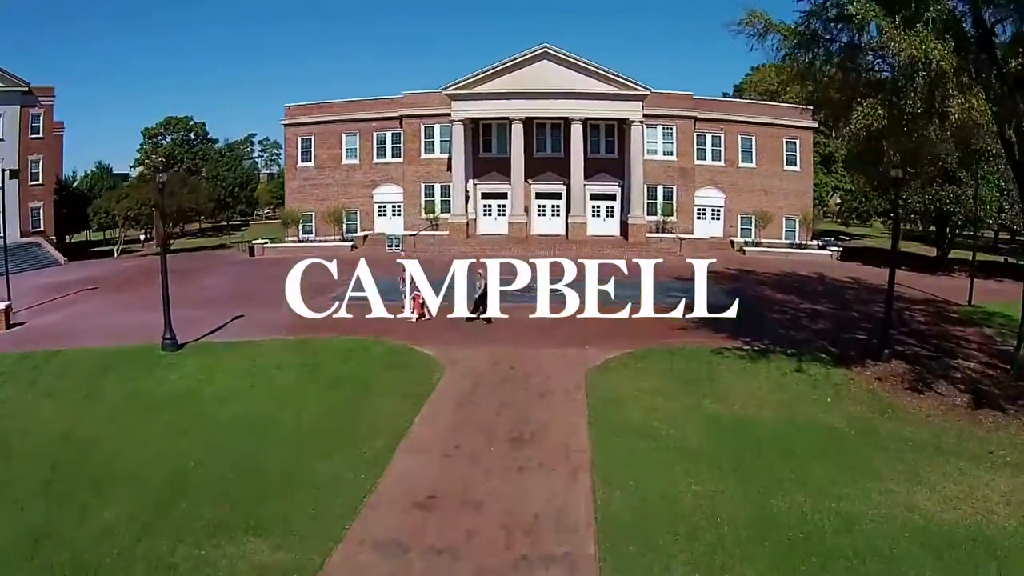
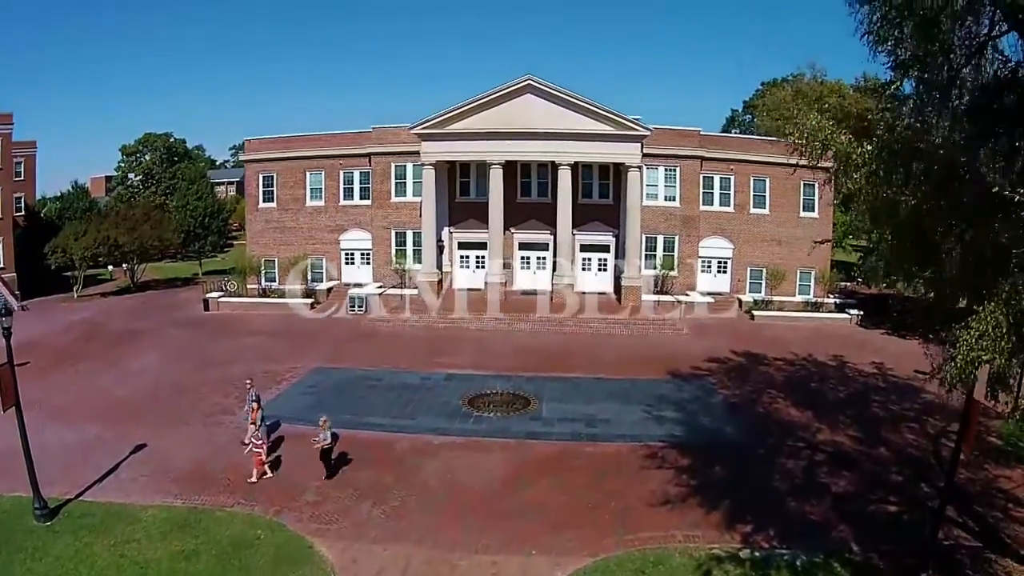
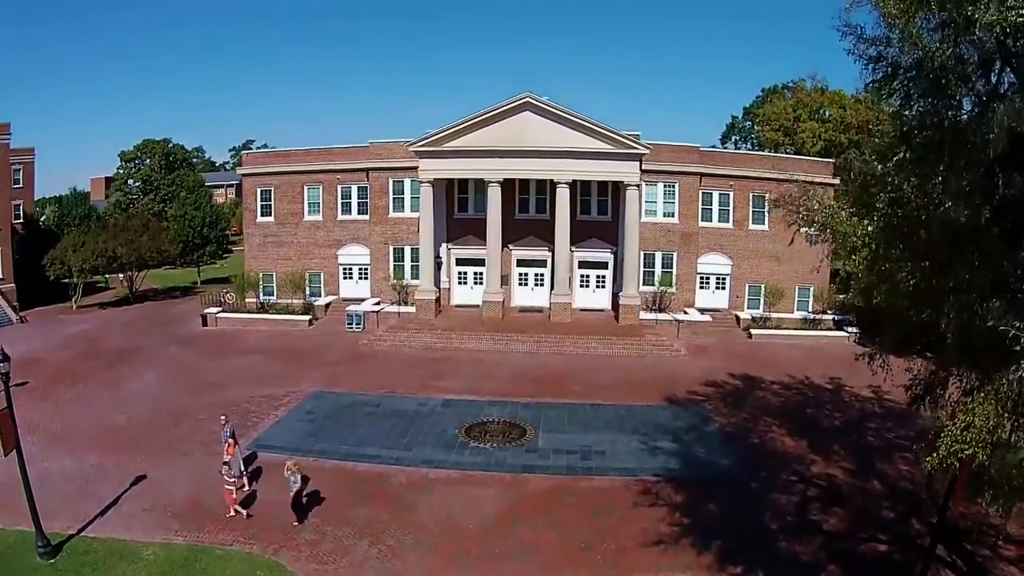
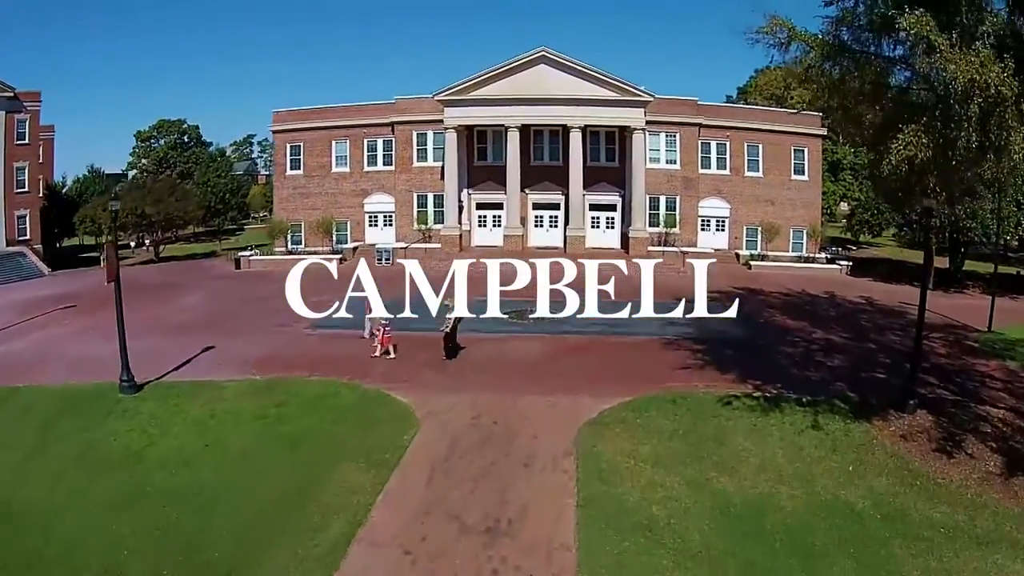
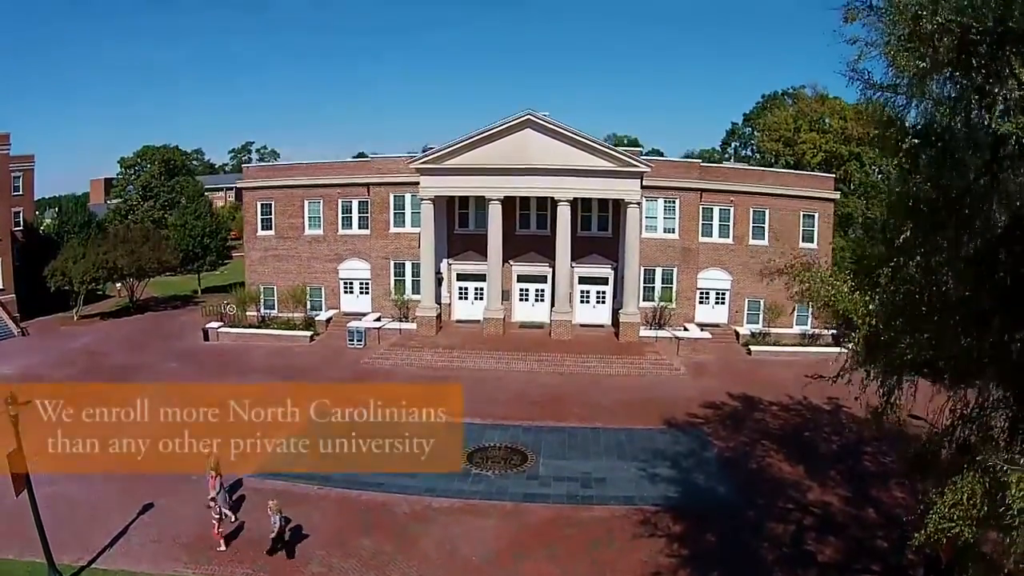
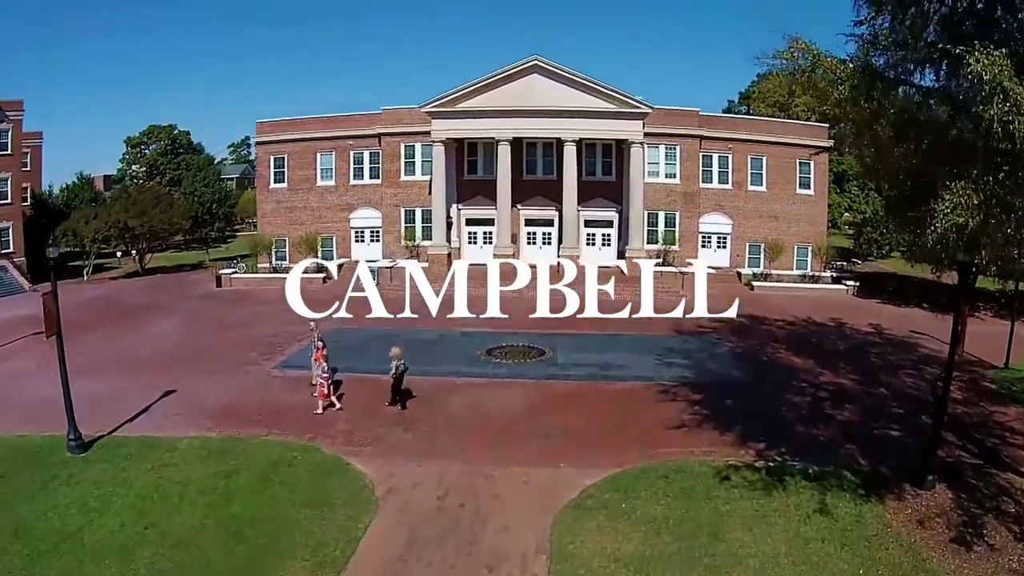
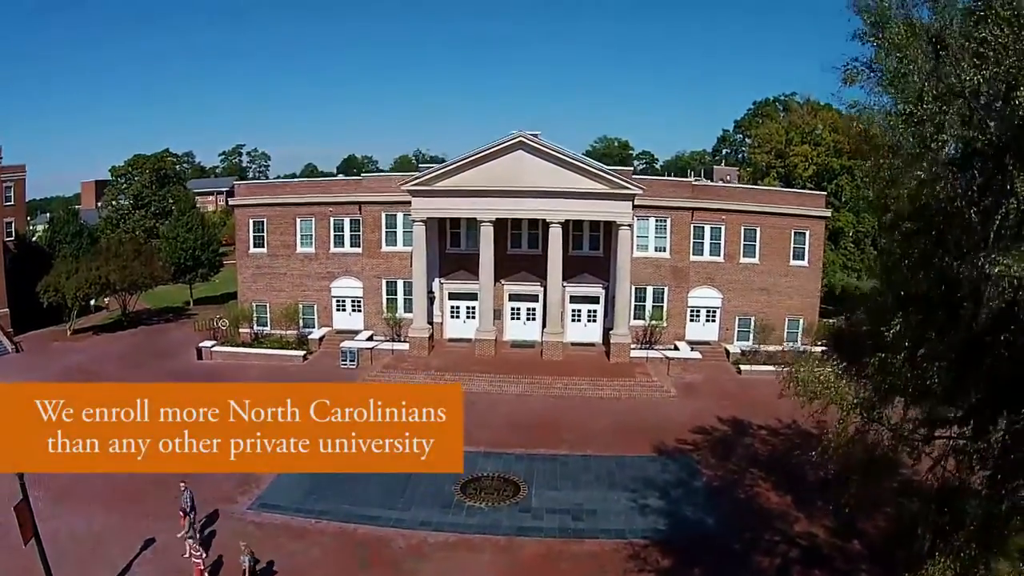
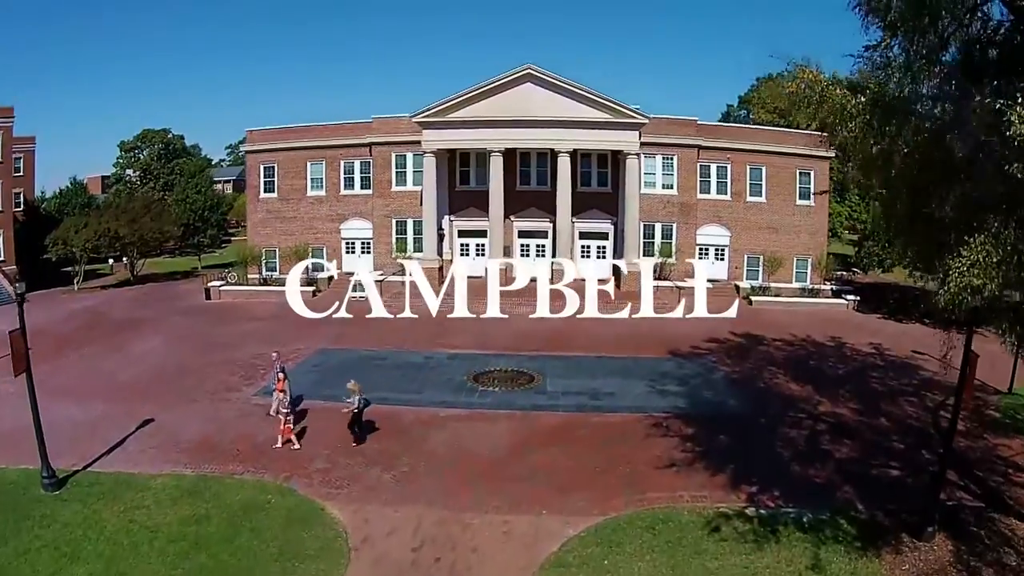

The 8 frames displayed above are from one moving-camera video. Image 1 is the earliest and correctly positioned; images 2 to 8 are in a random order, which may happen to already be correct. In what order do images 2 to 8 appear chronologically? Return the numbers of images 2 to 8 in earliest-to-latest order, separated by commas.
4, 6, 8, 2, 3, 5, 7
